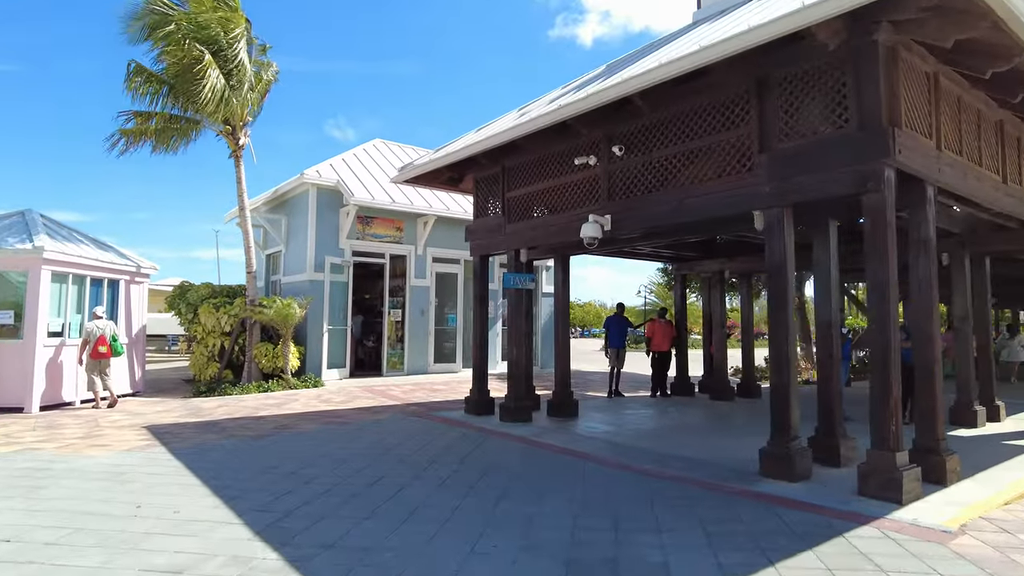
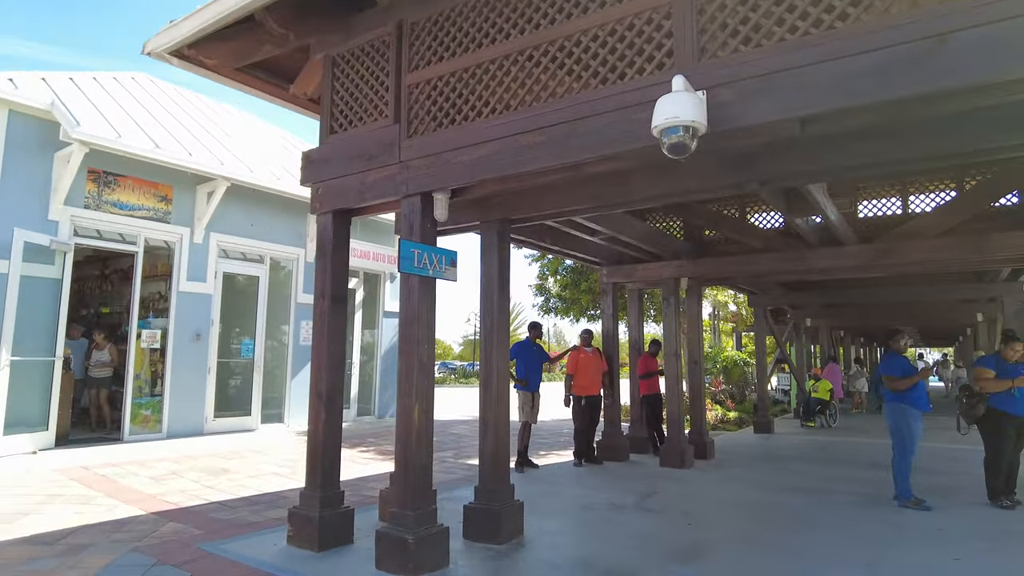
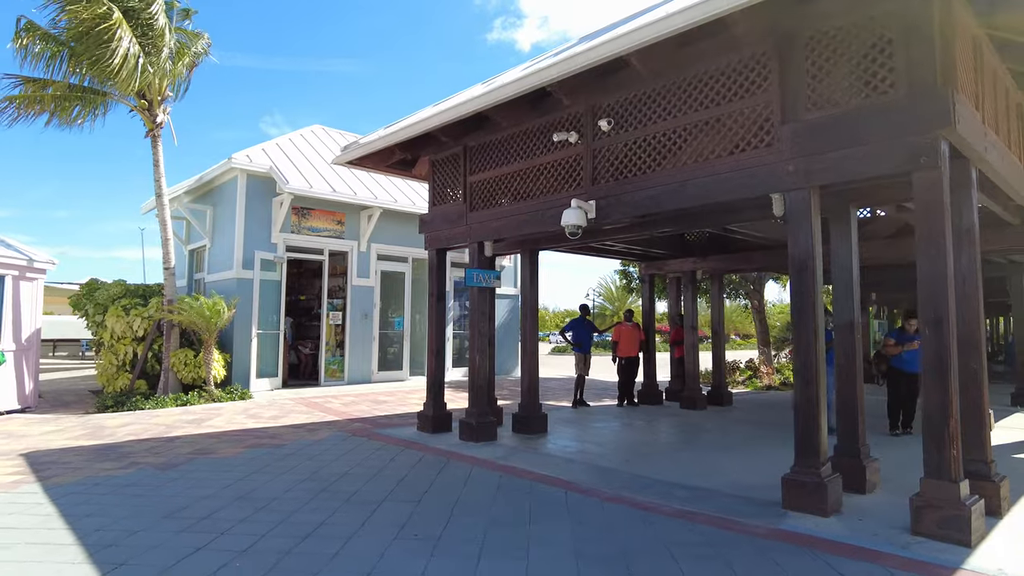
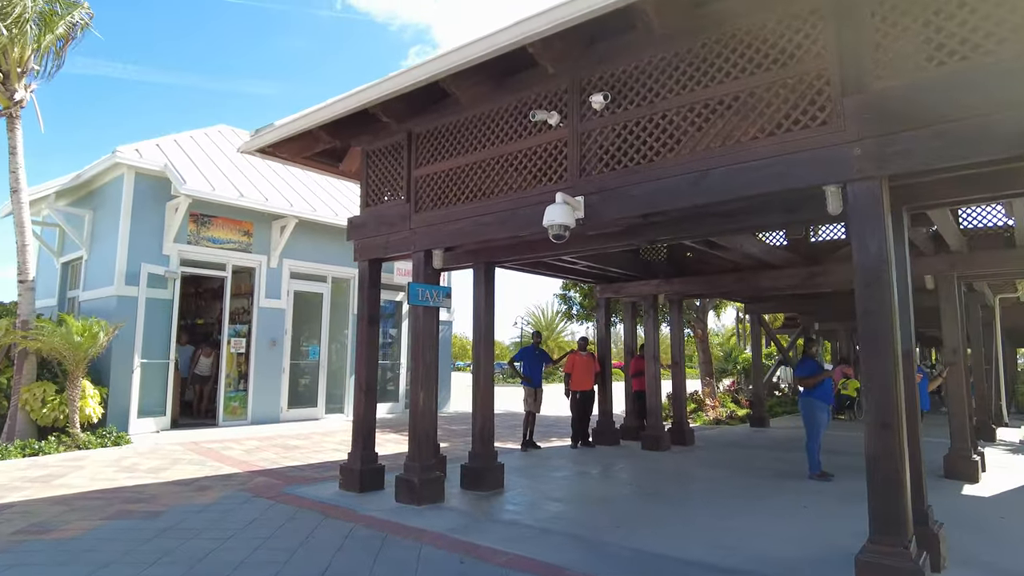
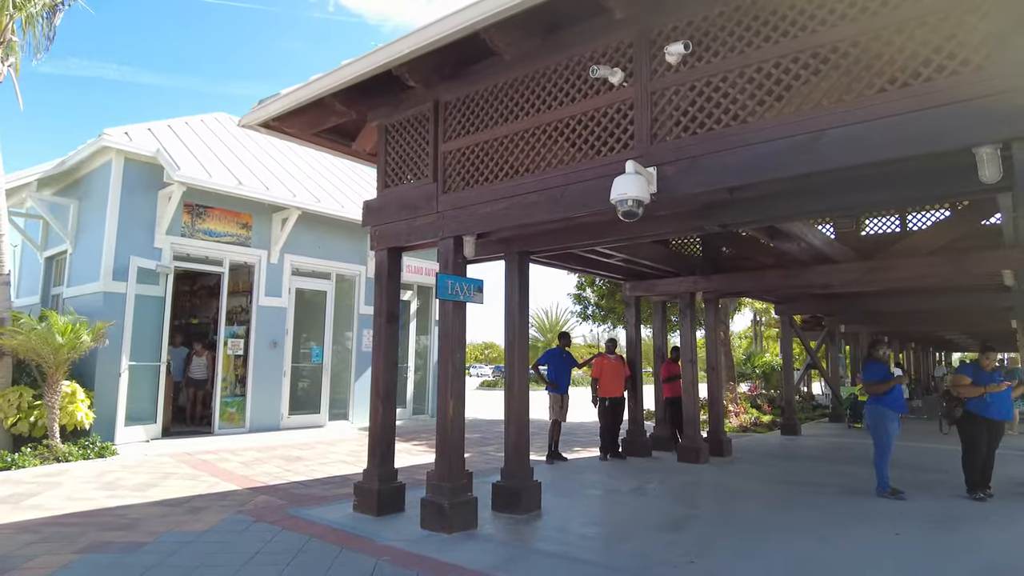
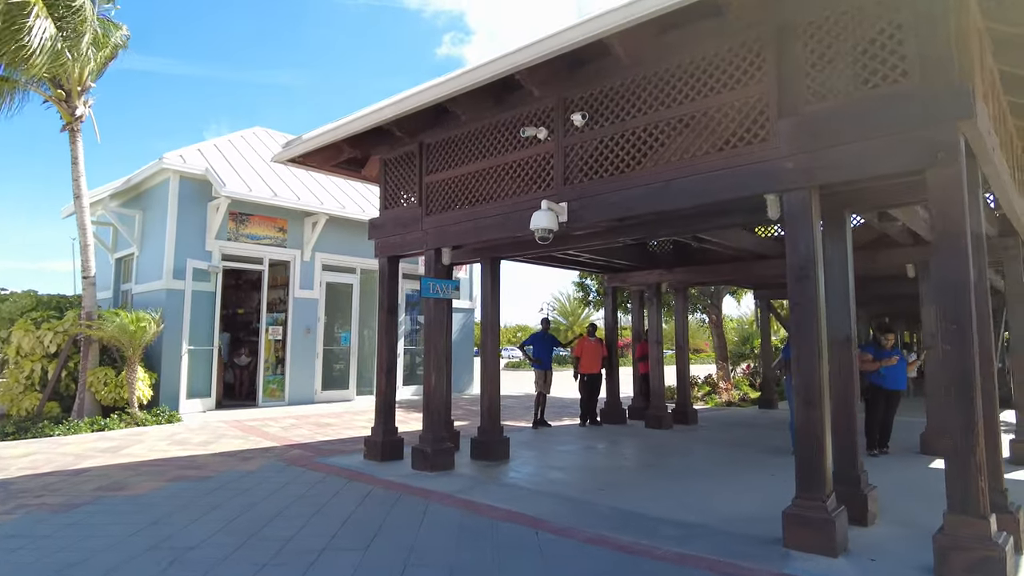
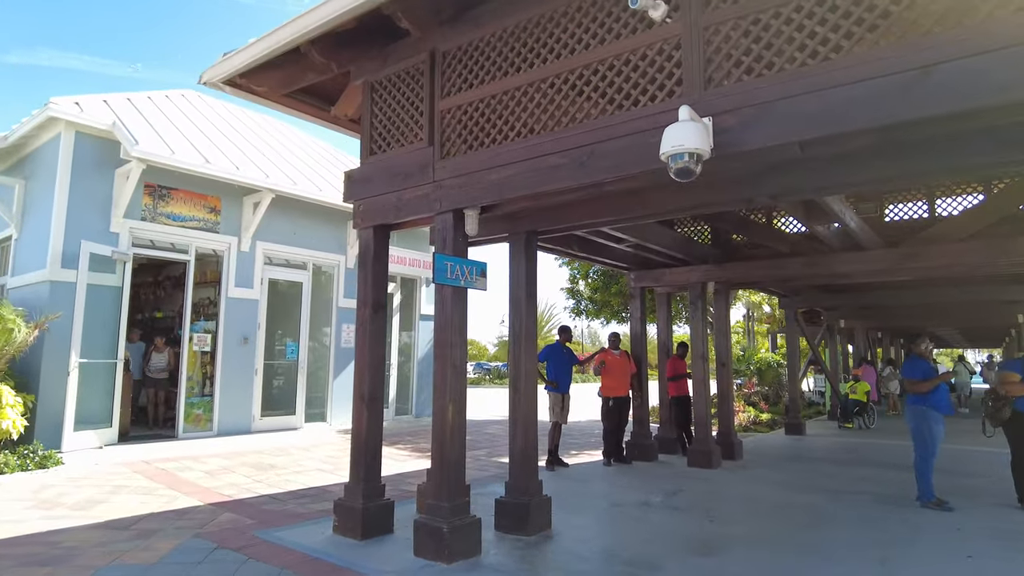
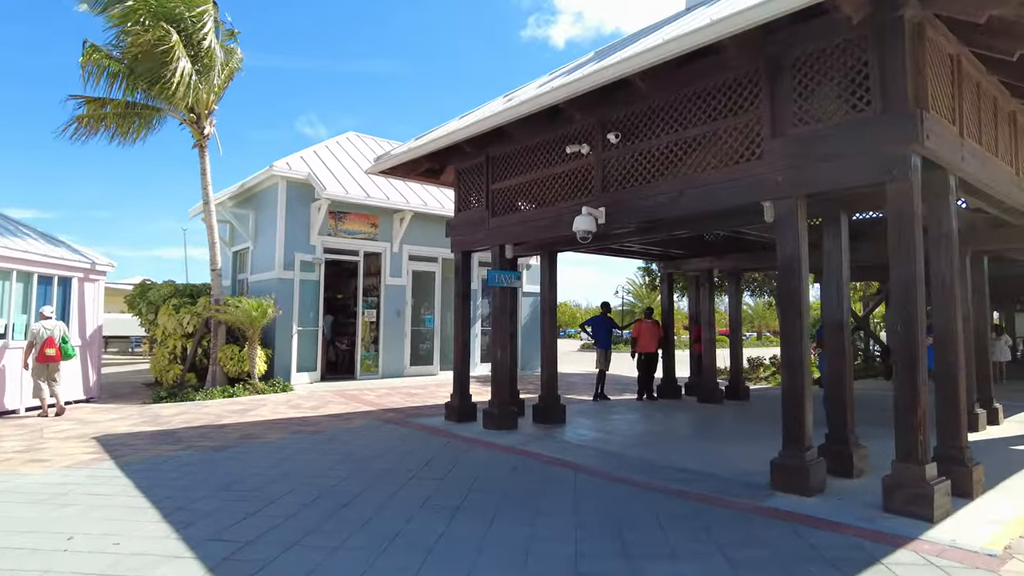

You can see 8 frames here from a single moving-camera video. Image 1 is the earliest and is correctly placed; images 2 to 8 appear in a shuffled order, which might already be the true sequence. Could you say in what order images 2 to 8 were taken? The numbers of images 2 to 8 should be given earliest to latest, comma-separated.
8, 3, 6, 4, 5, 7, 2
